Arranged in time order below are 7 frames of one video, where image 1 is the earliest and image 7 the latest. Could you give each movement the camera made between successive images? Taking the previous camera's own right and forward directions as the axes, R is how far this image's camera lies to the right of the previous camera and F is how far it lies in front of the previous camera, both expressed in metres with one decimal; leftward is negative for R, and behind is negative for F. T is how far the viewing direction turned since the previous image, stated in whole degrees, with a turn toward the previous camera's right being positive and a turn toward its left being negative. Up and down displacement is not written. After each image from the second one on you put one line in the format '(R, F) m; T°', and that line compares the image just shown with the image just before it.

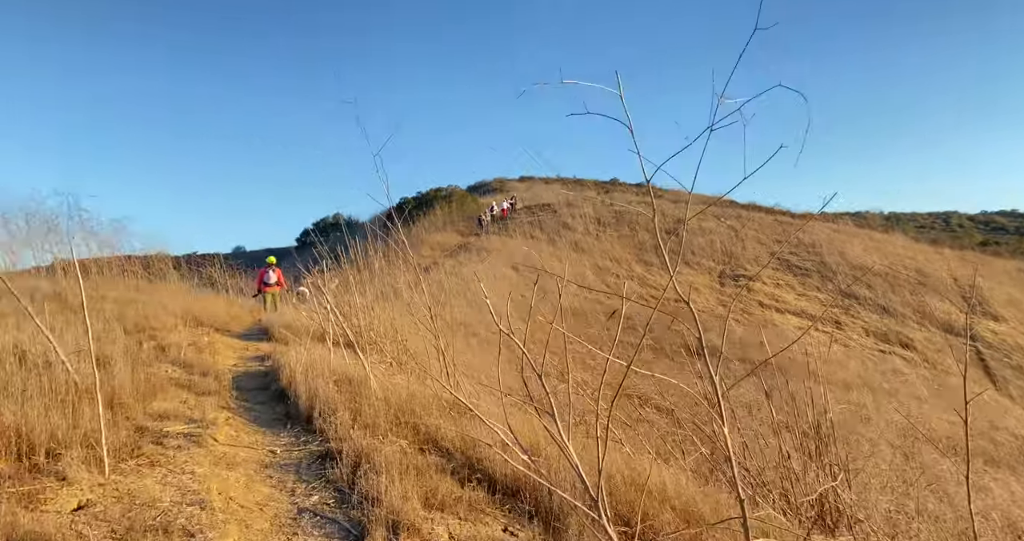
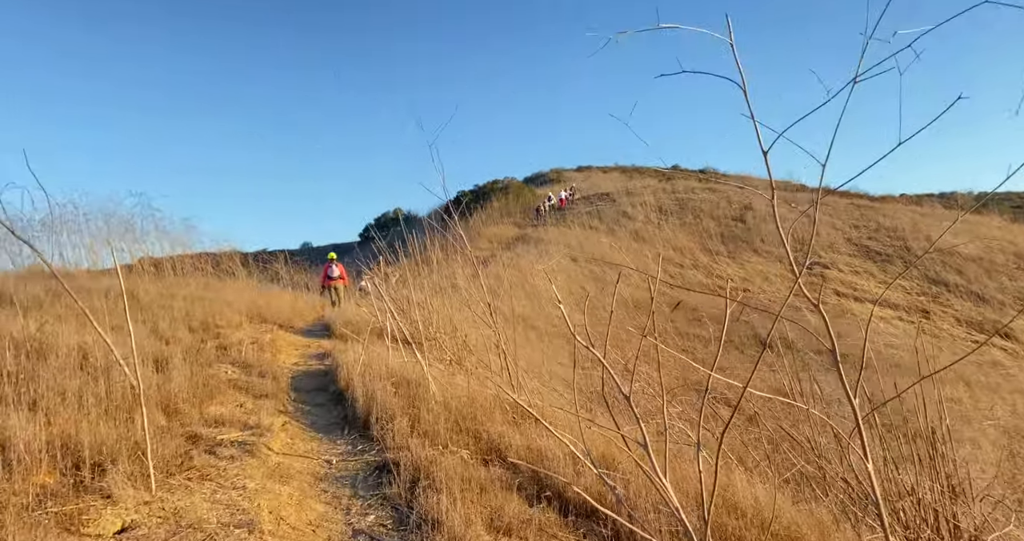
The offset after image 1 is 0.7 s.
(0.0, +0.3) m; -5°
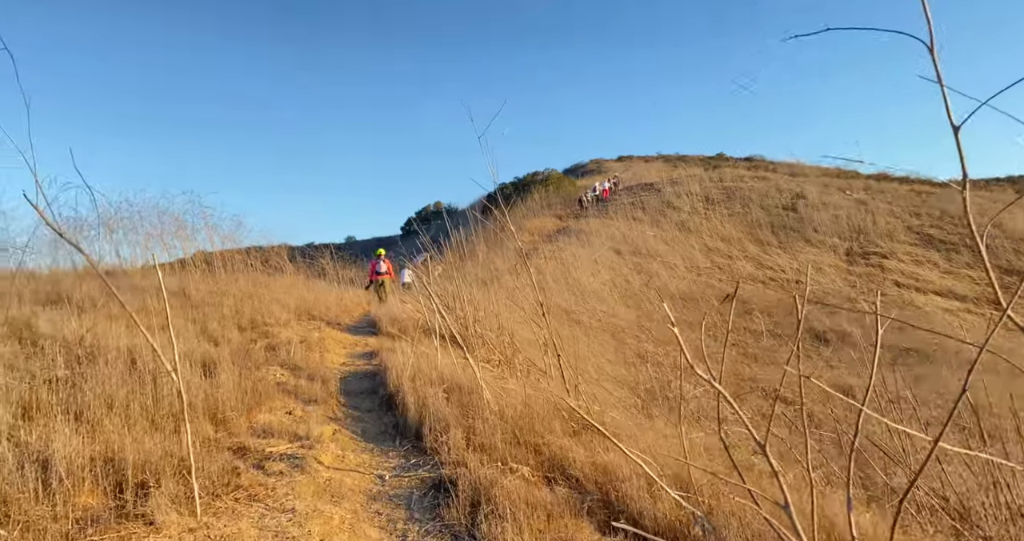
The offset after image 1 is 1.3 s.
(-0.1, +0.2) m; -3°
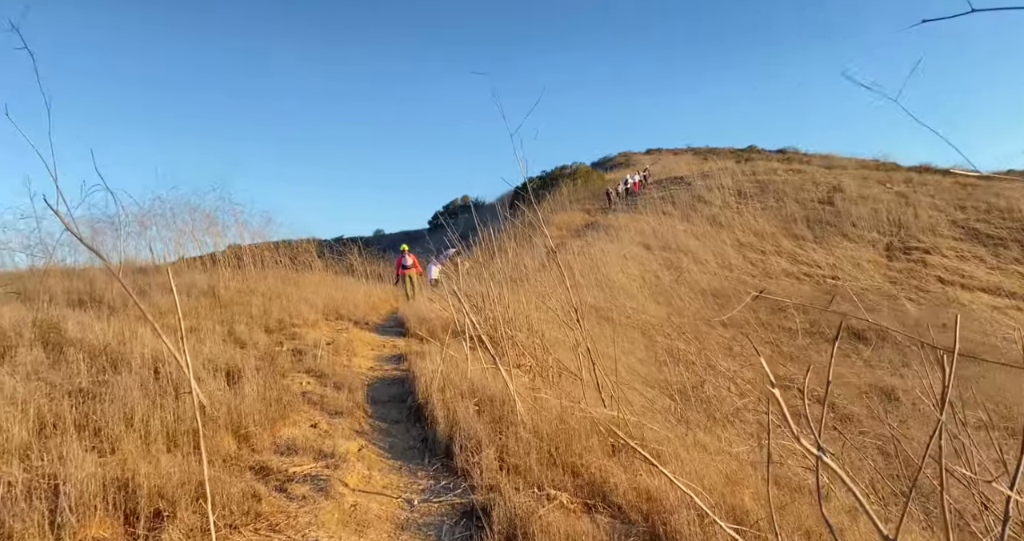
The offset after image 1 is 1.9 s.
(0.0, +0.2) m; -2°
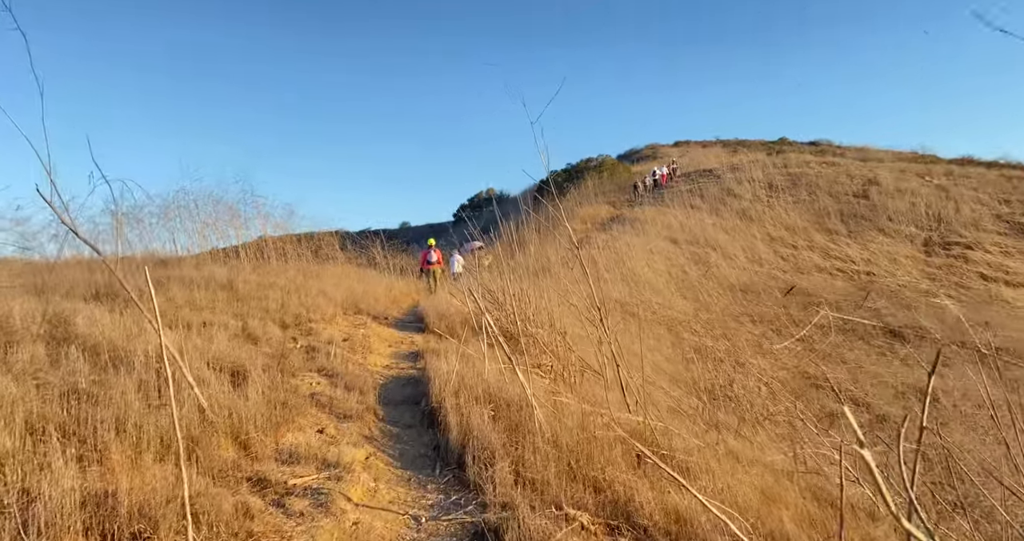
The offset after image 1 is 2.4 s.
(0.0, +0.2) m; -2°
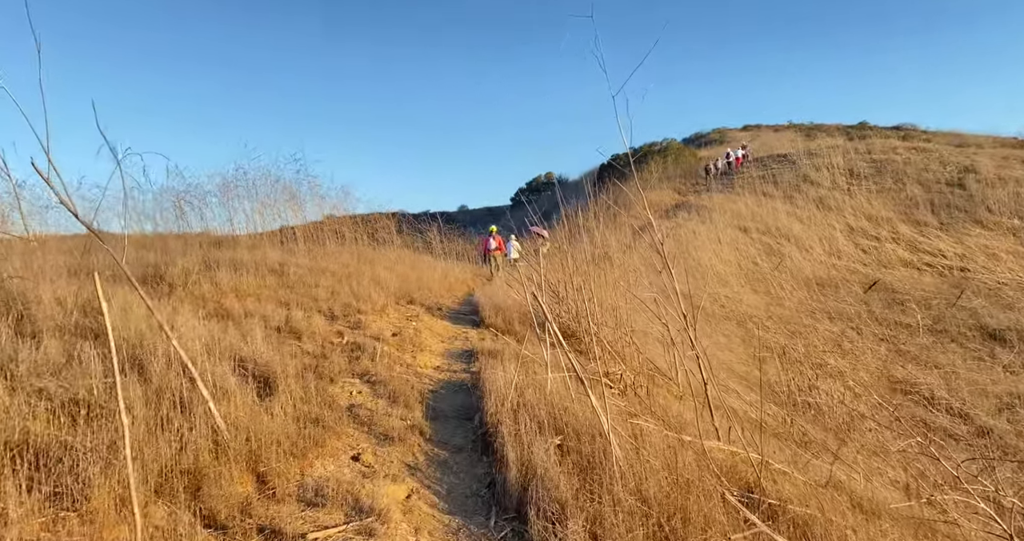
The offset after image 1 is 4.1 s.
(-0.1, +0.6) m; -4°
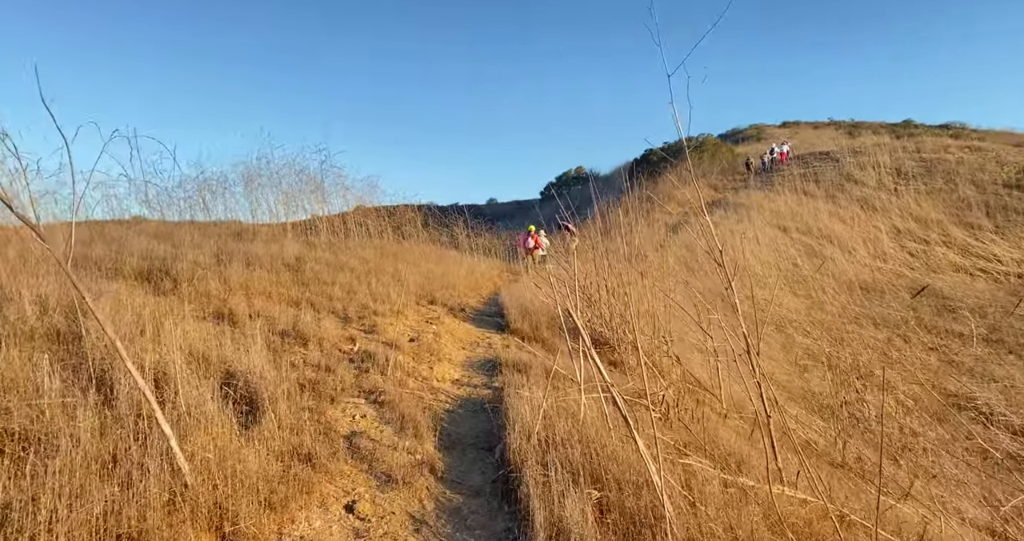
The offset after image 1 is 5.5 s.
(0.0, +0.5) m; -2°
